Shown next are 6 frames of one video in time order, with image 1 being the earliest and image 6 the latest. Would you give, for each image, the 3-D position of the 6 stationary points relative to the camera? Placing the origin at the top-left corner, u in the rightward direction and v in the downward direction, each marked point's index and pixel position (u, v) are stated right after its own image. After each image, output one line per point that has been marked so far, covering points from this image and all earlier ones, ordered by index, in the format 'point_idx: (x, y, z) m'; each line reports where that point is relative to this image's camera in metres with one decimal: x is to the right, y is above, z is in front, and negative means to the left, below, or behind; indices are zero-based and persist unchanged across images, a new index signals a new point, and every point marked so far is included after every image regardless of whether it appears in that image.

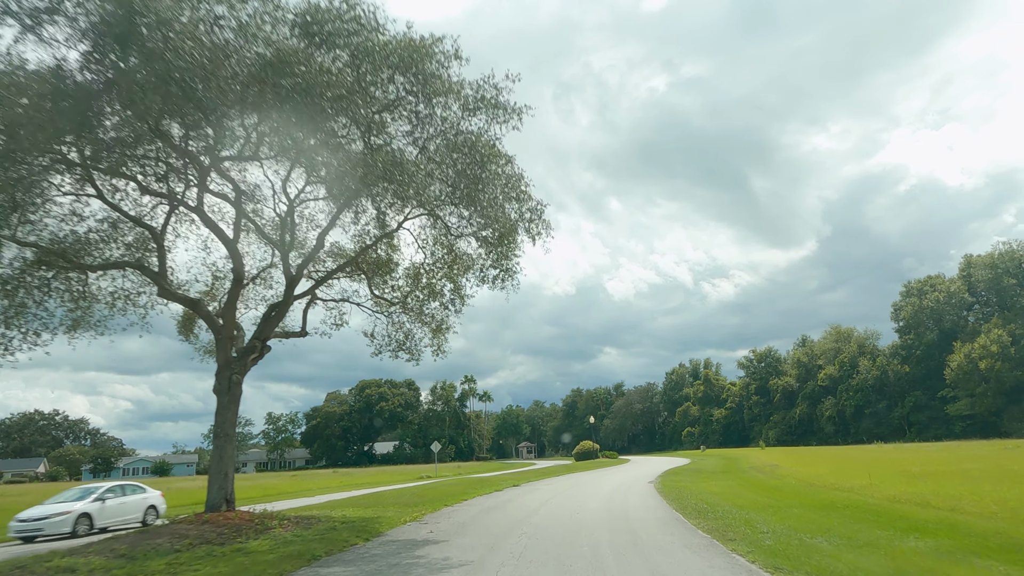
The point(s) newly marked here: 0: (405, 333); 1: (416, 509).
0: (-3.0, -1.3, +16.6) m
1: (-2.7, -6.4, +17.5) m
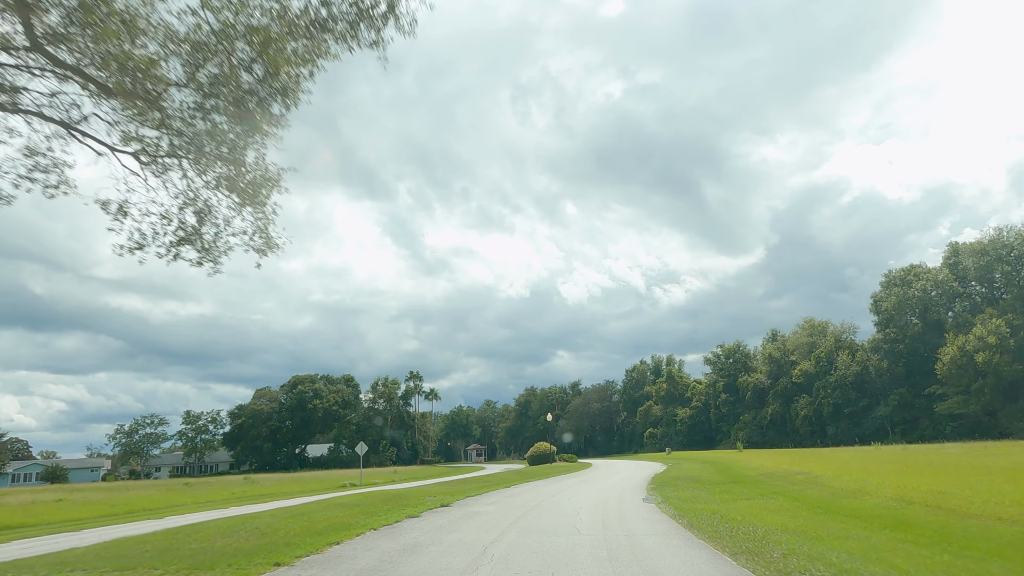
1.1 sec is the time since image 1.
0: (-4.2, +1.1, +8.0) m
1: (-4.1, -4.1, +8.9) m
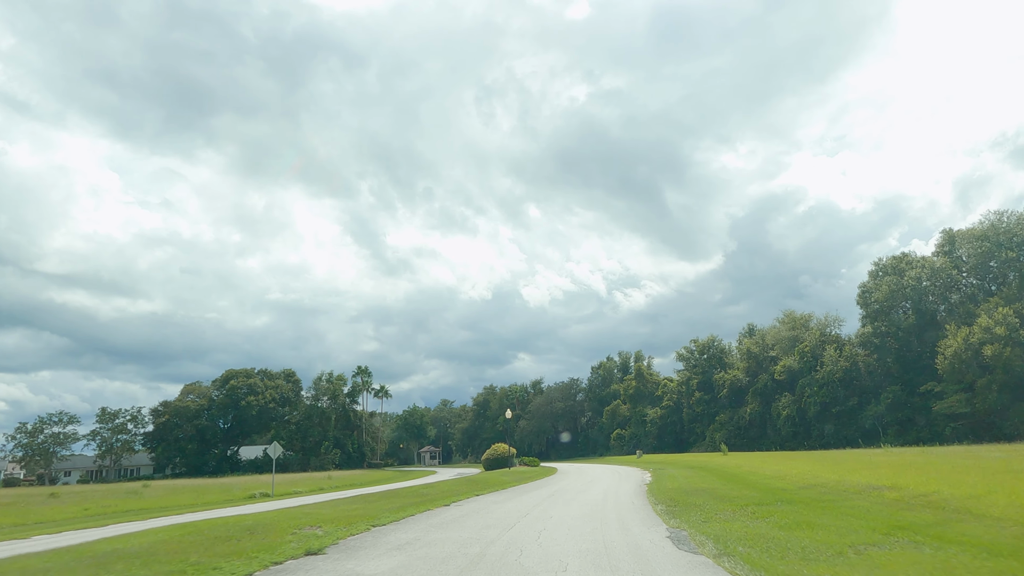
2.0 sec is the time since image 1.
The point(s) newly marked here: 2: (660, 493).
0: (-4.7, +3.2, +0.4) m
1: (-4.7, -2.0, +1.2) m
2: (+4.5, -6.2, +18.3) m
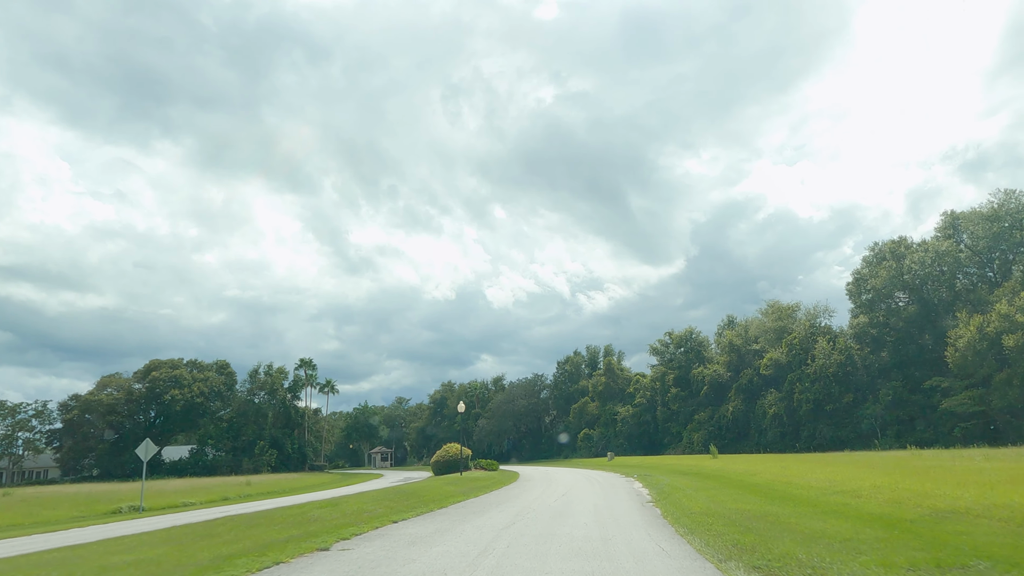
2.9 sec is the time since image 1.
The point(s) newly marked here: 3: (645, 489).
0: (-4.6, +5.2, -7.2) m
1: (-4.8, +0.1, -6.4) m
2: (+3.3, -4.4, +11.2) m
3: (+4.4, -6.7, +19.8) m
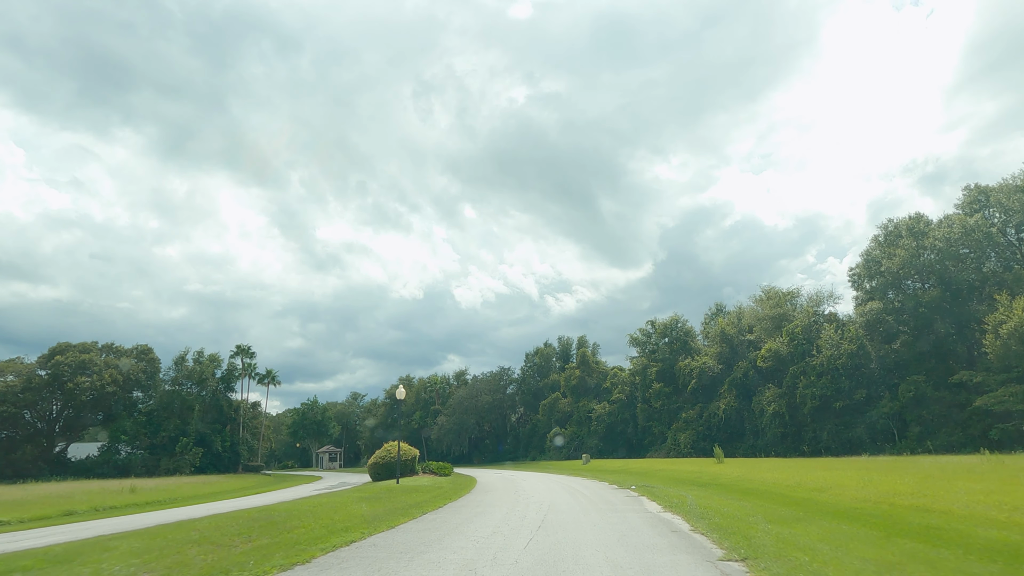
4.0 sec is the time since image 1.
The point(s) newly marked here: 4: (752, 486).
0: (-4.0, +7.6, -15.4) m
1: (-4.4, +2.4, -14.6) m
2: (+2.7, -2.2, +3.4) m
3: (+3.3, -4.6, +12.0) m
4: (+7.4, -6.1, +18.4) m
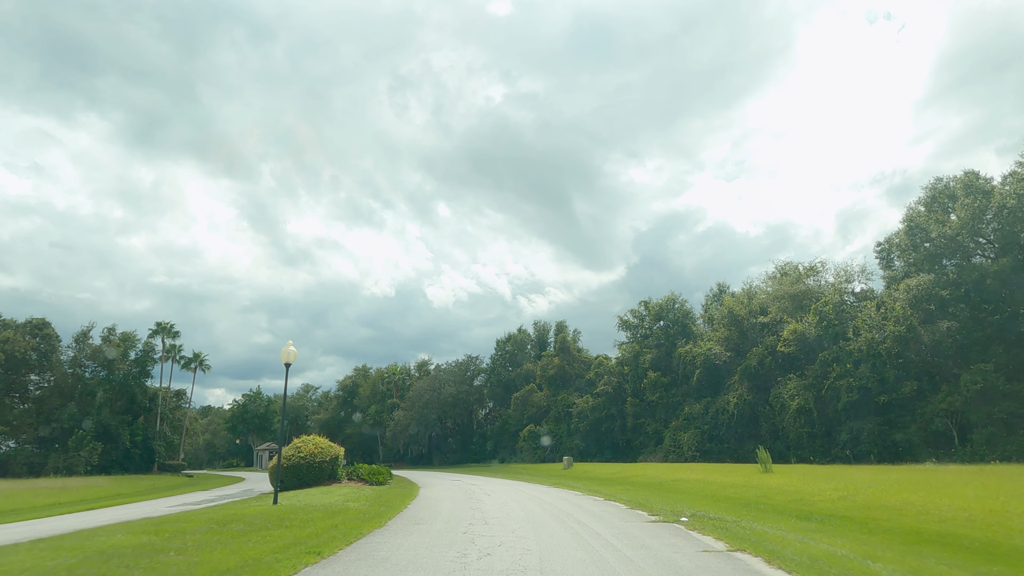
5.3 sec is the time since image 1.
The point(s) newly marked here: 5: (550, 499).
0: (-2.9, +10.4, -25.1) m
1: (-3.5, +5.2, -24.4) m
2: (+2.7, +0.4, -6.1) m
3: (+2.8, -2.0, +2.5) m
4: (+6.6, -3.7, +9.1) m
5: (+0.9, -6.8, +19.2) m
